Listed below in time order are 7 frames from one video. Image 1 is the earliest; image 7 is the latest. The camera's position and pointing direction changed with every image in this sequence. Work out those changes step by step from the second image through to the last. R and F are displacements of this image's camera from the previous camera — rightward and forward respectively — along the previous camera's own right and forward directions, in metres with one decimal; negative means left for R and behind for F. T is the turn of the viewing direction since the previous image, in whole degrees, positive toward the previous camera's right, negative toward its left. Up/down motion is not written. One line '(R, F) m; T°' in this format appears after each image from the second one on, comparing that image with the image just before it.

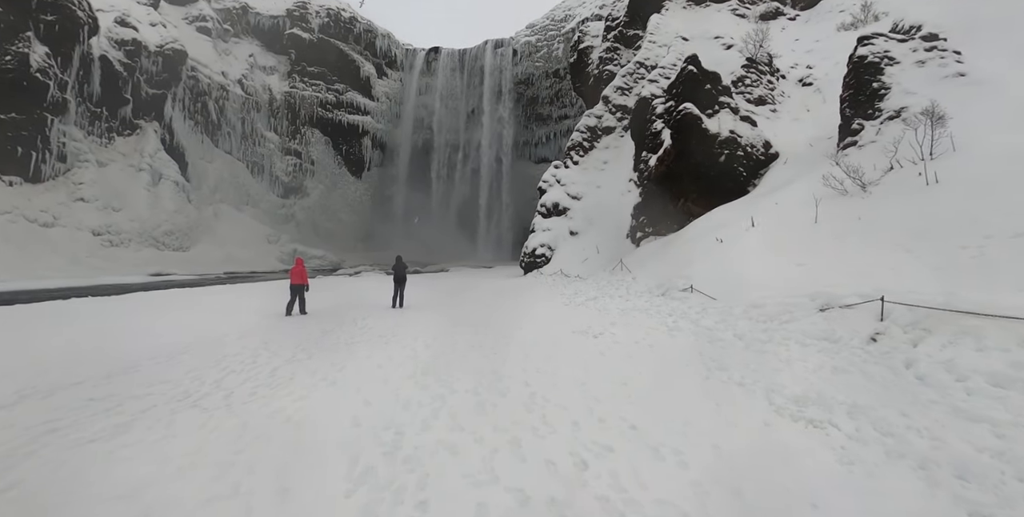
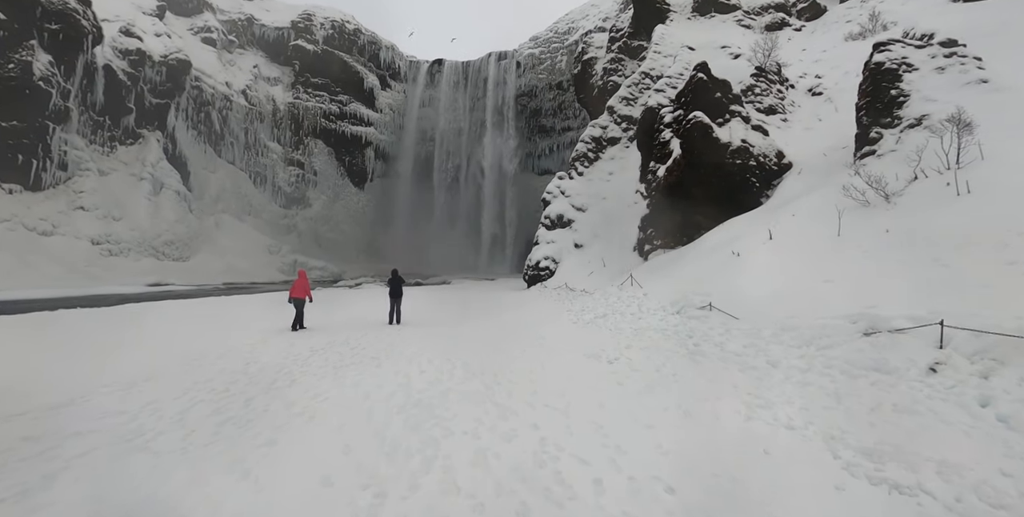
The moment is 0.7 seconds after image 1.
(0.0, +0.6) m; 0°
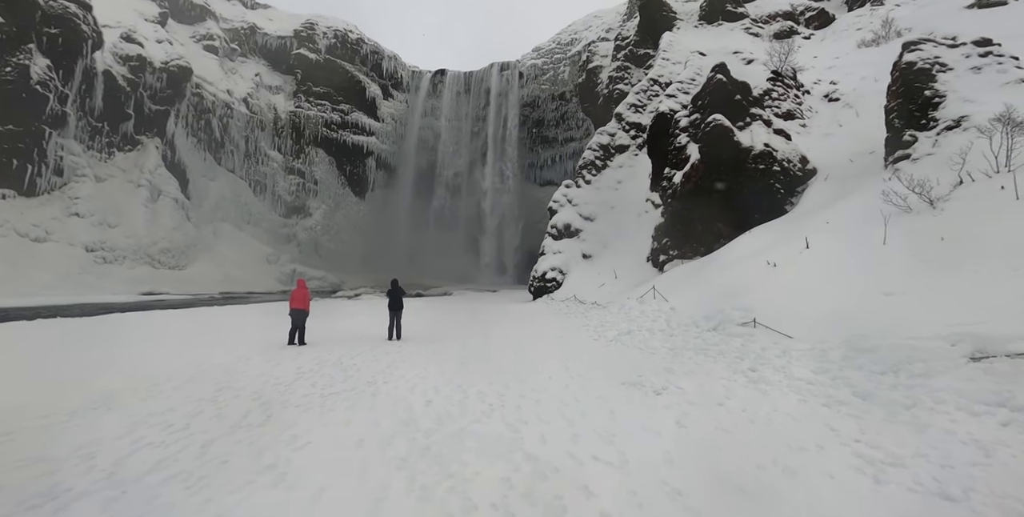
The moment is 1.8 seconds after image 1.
(-0.3, +0.9) m; 0°
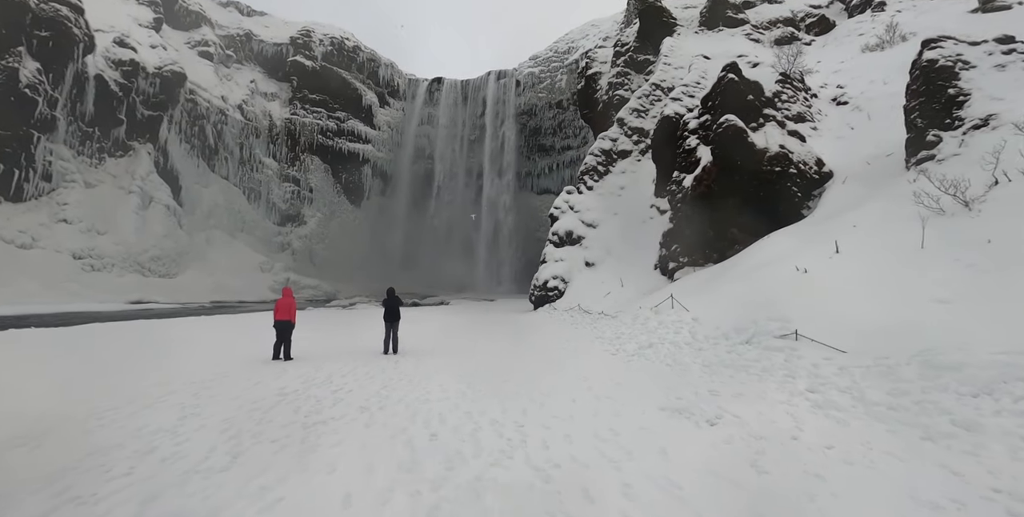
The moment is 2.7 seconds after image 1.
(-0.2, +0.7) m; +1°
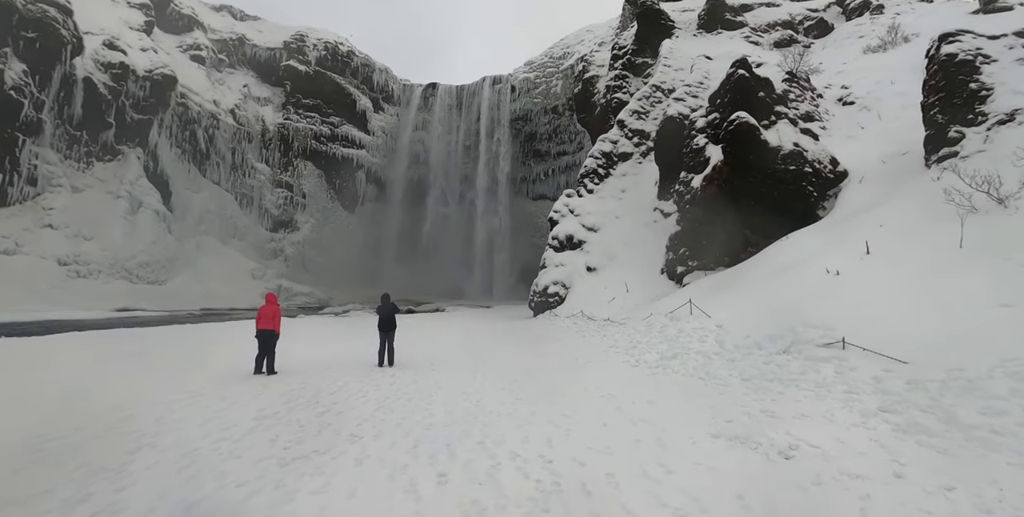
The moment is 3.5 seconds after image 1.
(-0.2, +0.7) m; +1°
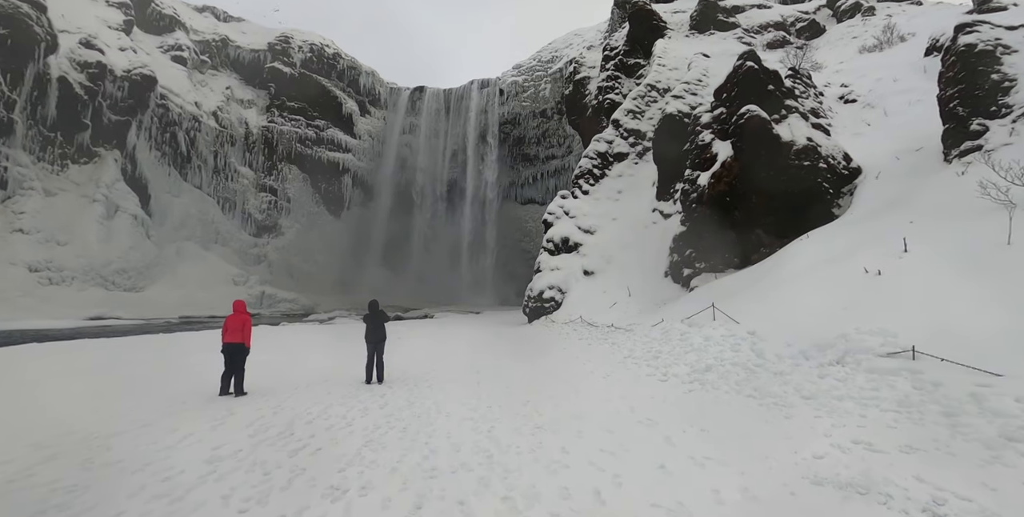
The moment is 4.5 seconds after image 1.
(-0.3, +0.8) m; +1°
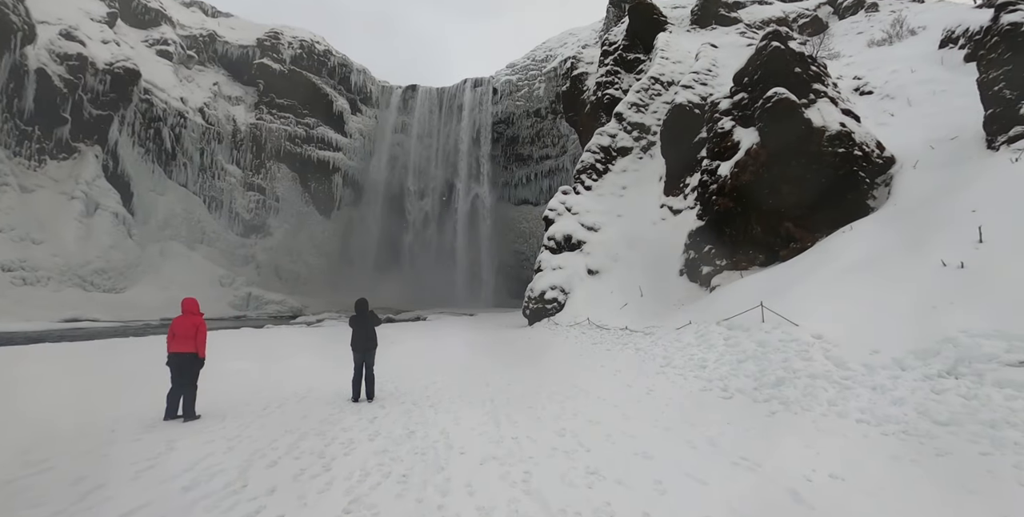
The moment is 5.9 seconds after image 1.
(-0.3, +1.1) m; +1°
